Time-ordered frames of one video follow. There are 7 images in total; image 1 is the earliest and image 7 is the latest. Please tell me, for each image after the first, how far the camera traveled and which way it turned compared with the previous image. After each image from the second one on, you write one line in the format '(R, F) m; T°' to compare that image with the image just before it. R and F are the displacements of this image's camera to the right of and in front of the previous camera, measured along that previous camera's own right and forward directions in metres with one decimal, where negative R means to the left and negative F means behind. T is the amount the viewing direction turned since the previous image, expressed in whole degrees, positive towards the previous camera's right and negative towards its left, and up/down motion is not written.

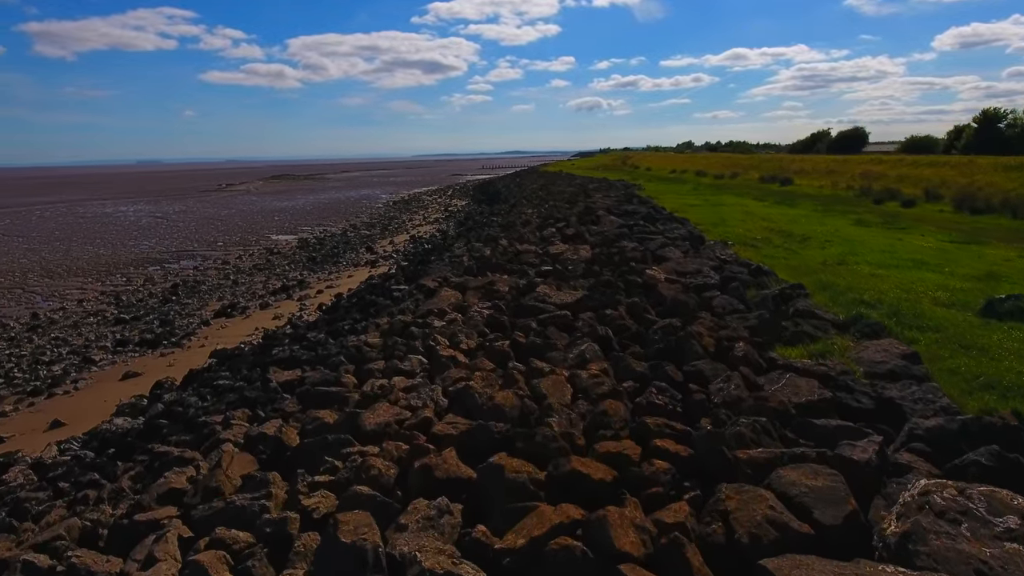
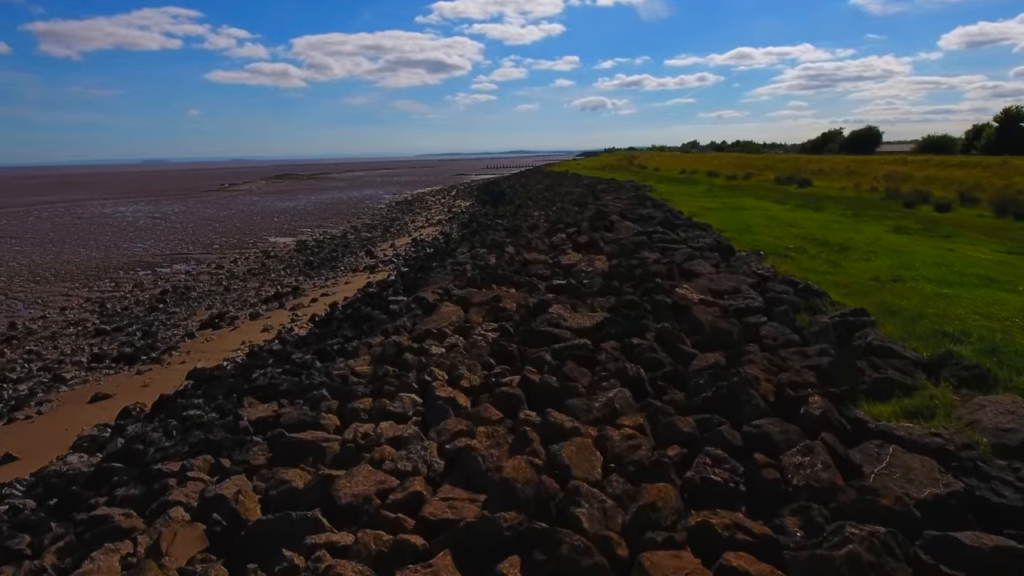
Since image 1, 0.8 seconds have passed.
(-0.1, +1.1) m; 0°
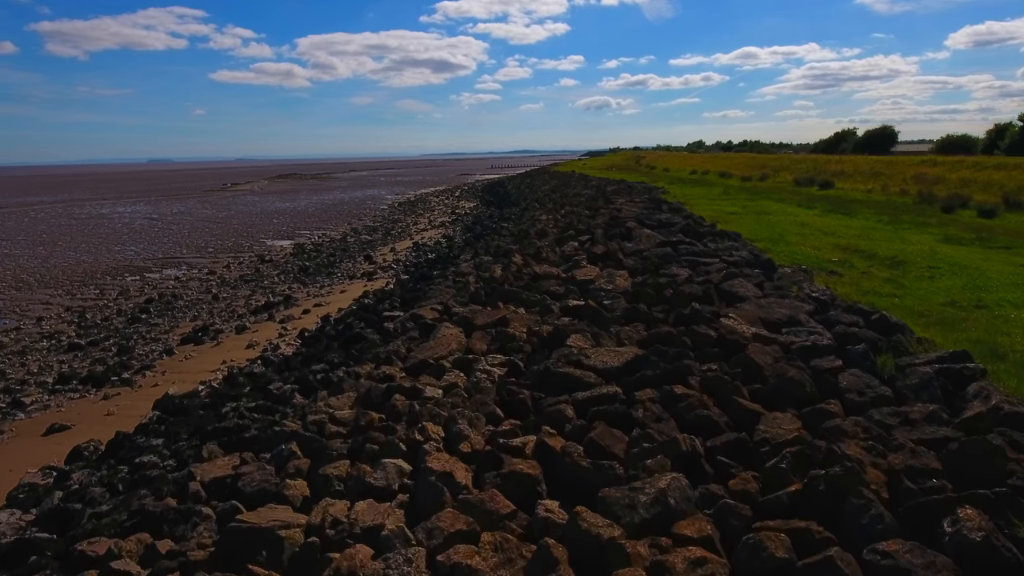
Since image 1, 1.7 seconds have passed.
(-0.1, +1.3) m; 0°
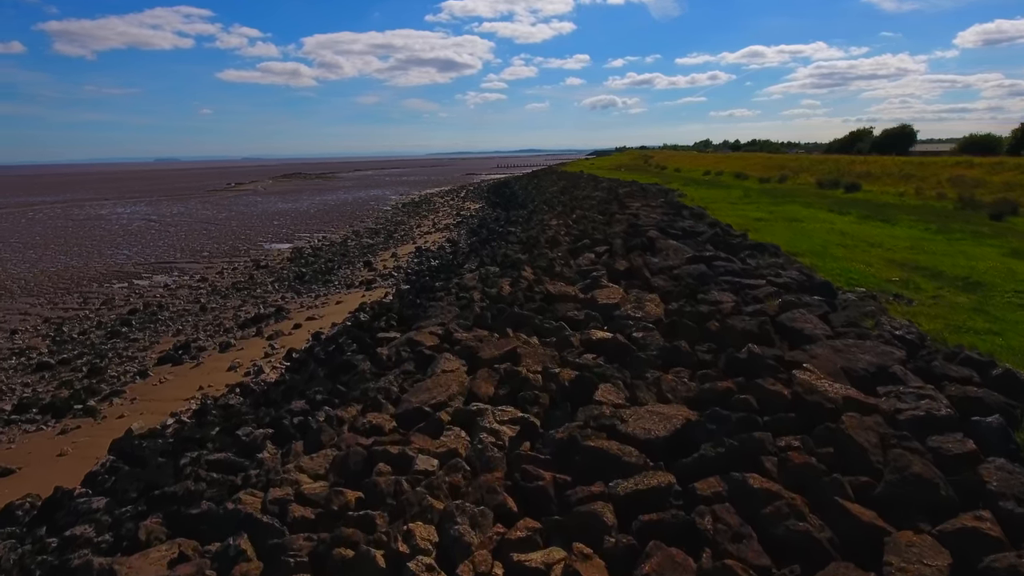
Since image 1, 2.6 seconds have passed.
(-0.1, +1.3) m; 0°
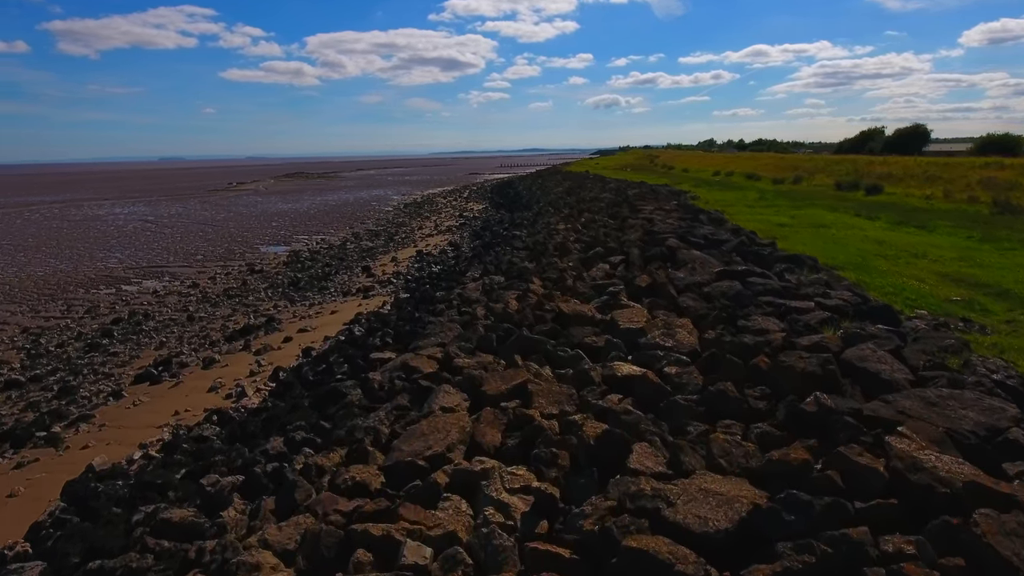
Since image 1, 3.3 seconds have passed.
(-0.1, +1.1) m; 0°
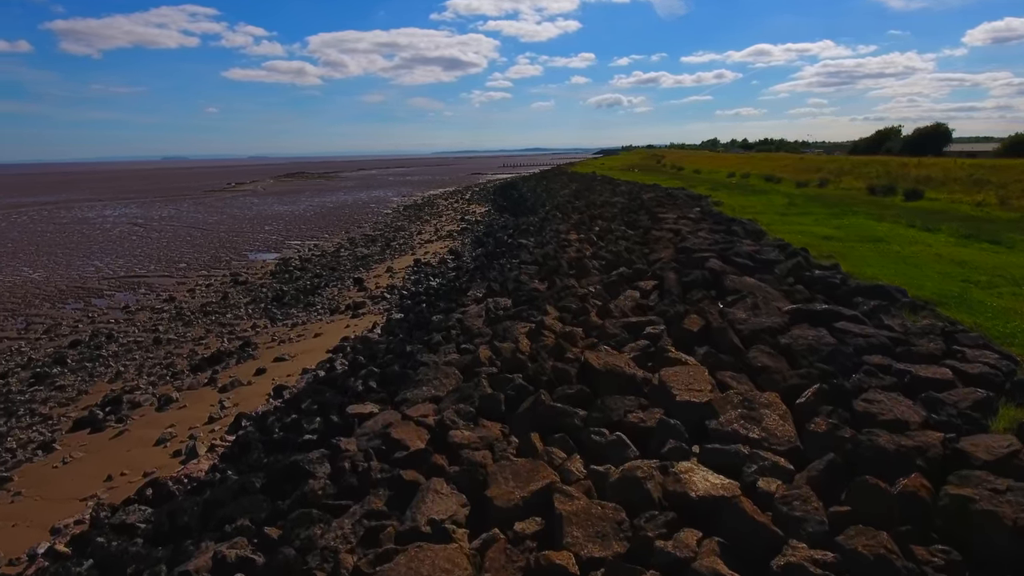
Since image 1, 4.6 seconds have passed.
(-0.1, +1.9) m; 0°
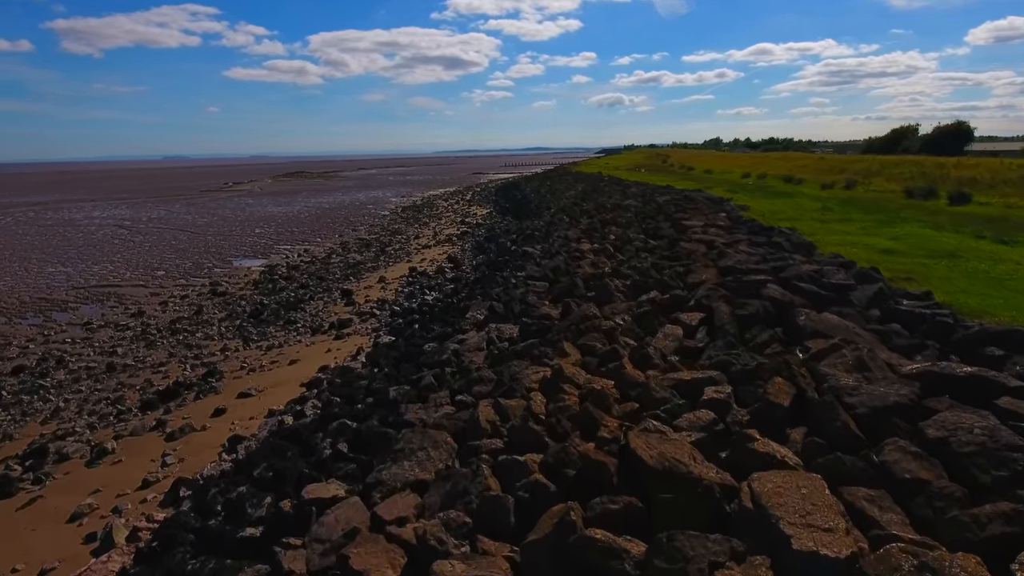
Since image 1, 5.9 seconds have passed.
(-0.1, +2.0) m; 0°
